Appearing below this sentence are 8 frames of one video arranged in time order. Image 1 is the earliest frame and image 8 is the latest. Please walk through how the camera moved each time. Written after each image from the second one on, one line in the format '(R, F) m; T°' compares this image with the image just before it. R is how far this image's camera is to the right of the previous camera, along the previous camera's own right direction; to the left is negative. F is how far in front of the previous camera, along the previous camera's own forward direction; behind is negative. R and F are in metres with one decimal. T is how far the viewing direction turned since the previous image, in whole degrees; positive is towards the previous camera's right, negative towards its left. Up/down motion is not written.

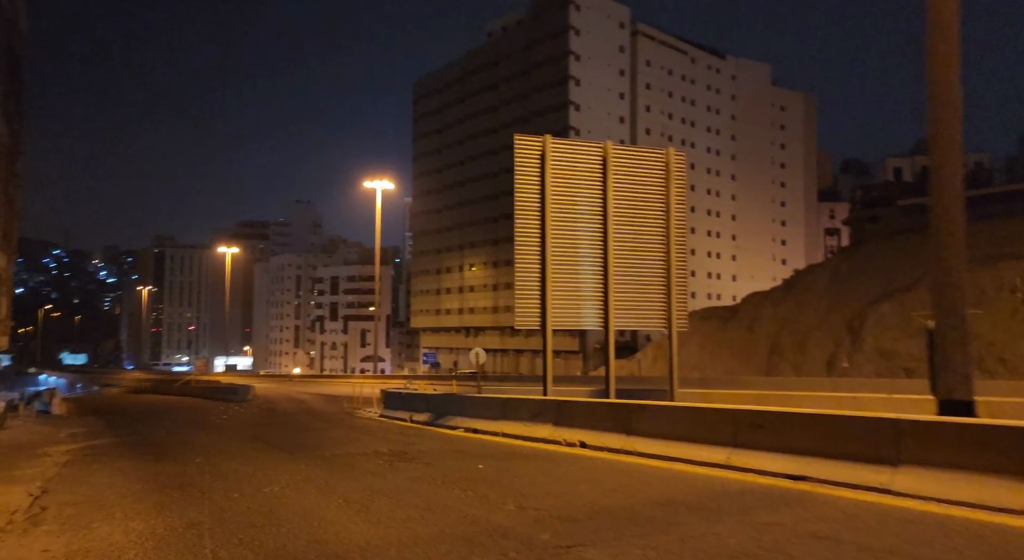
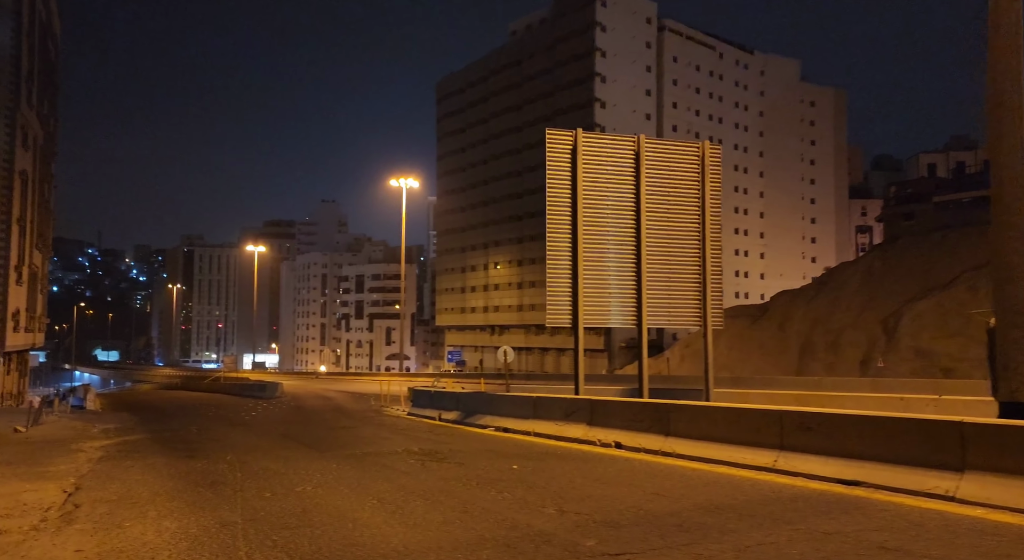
(-0.1, +0.3) m; -2°
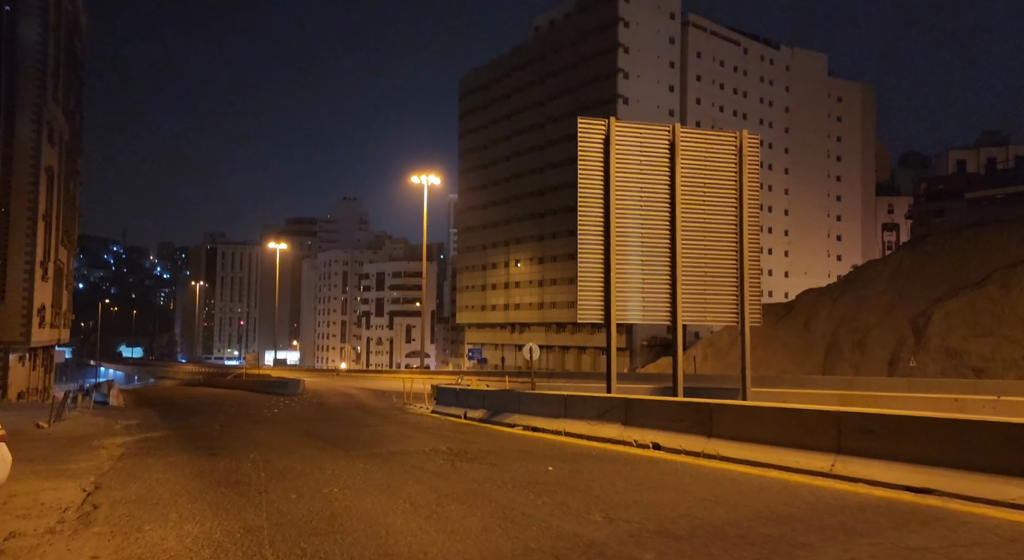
(-0.2, +0.5) m; -1°
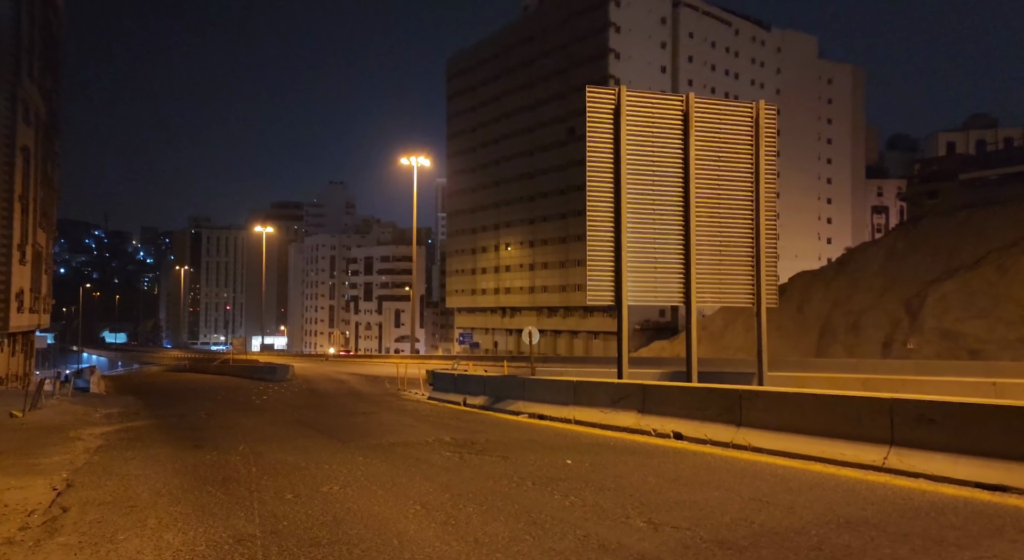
(-0.3, +1.0) m; +1°
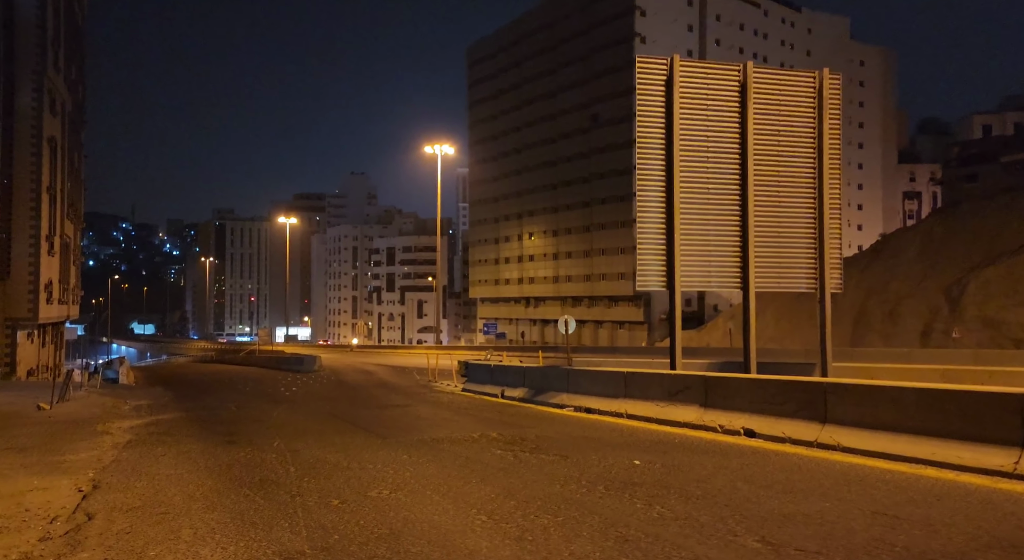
(-0.4, +0.9) m; -1°
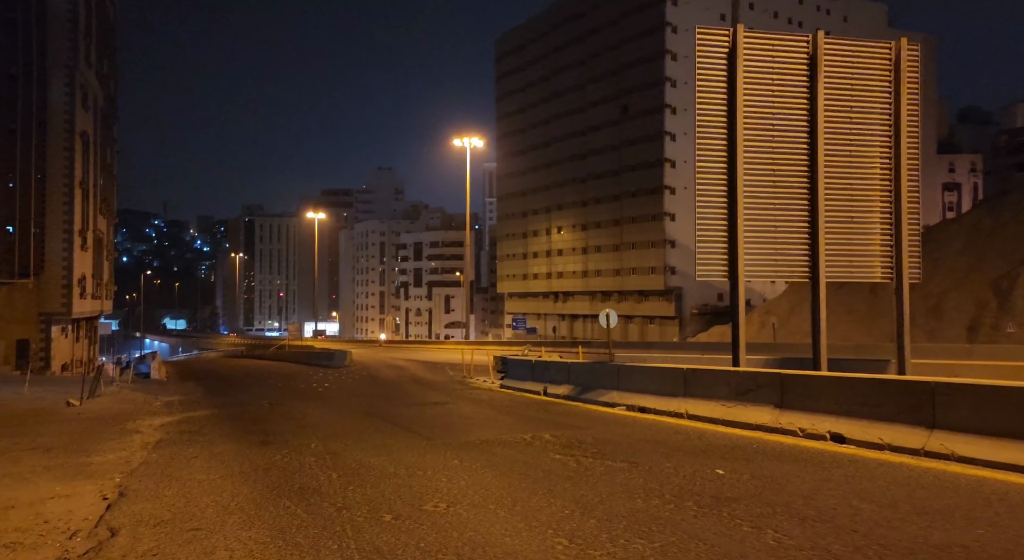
(-0.4, +1.0) m; -2°
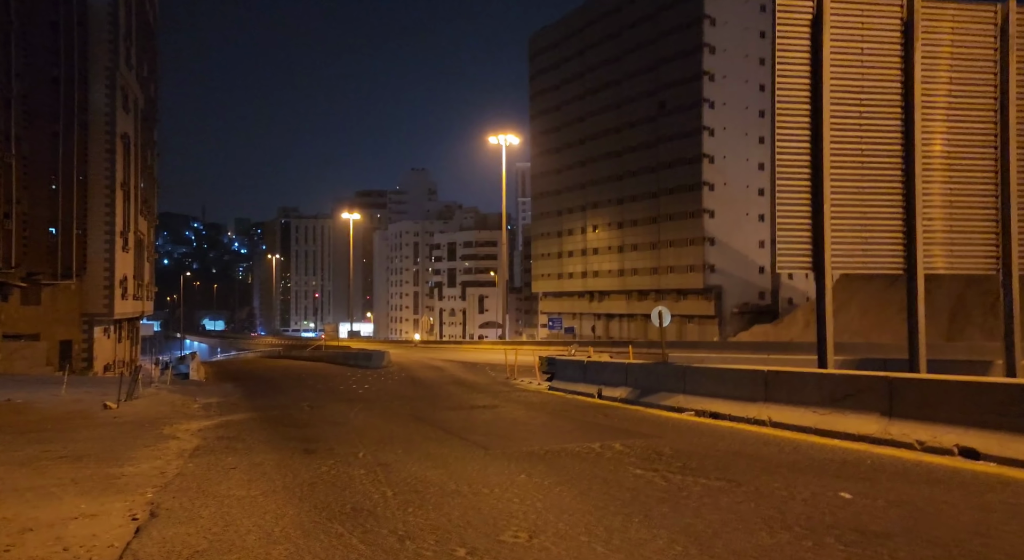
(-0.4, +1.2) m; -2°
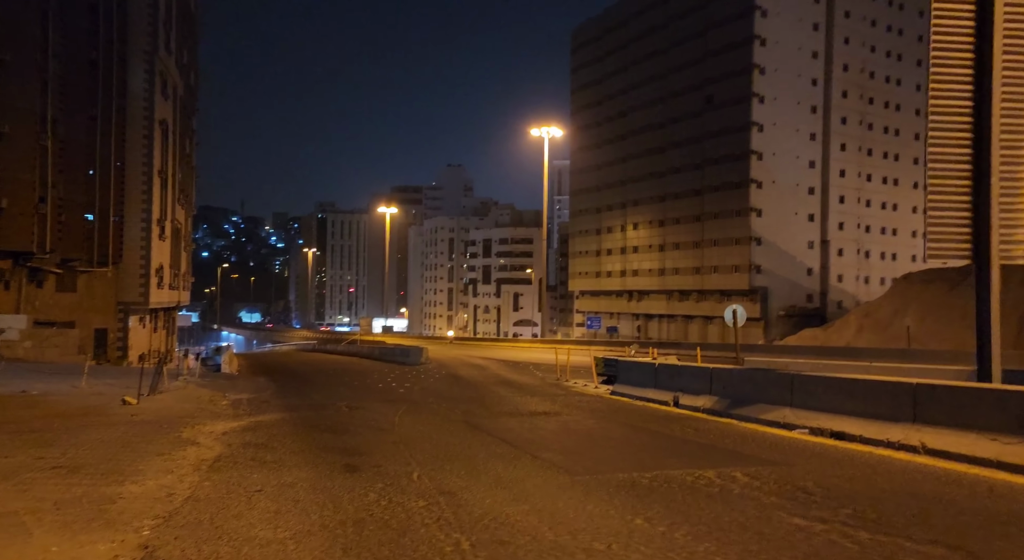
(-0.7, +2.3) m; -2°
